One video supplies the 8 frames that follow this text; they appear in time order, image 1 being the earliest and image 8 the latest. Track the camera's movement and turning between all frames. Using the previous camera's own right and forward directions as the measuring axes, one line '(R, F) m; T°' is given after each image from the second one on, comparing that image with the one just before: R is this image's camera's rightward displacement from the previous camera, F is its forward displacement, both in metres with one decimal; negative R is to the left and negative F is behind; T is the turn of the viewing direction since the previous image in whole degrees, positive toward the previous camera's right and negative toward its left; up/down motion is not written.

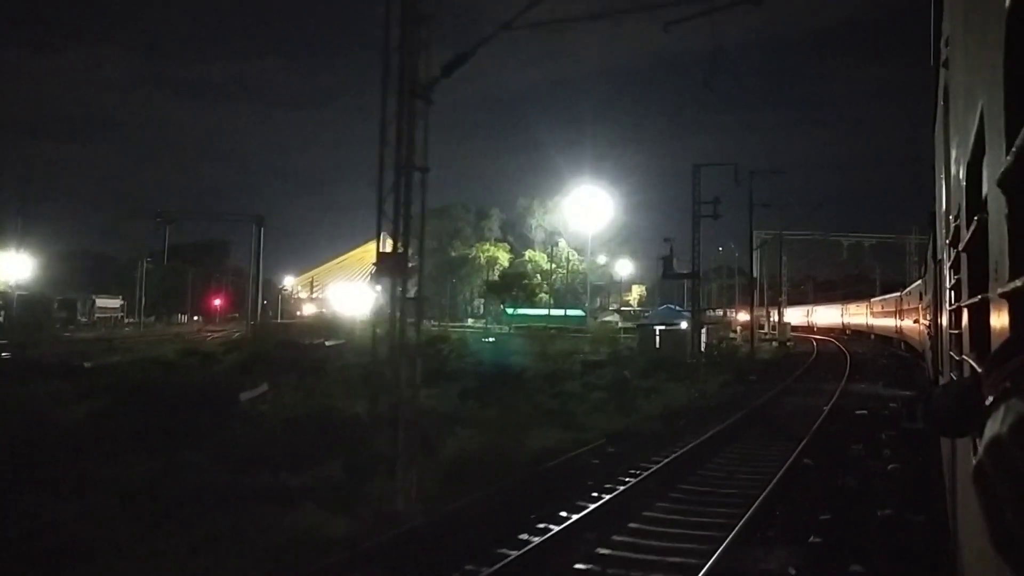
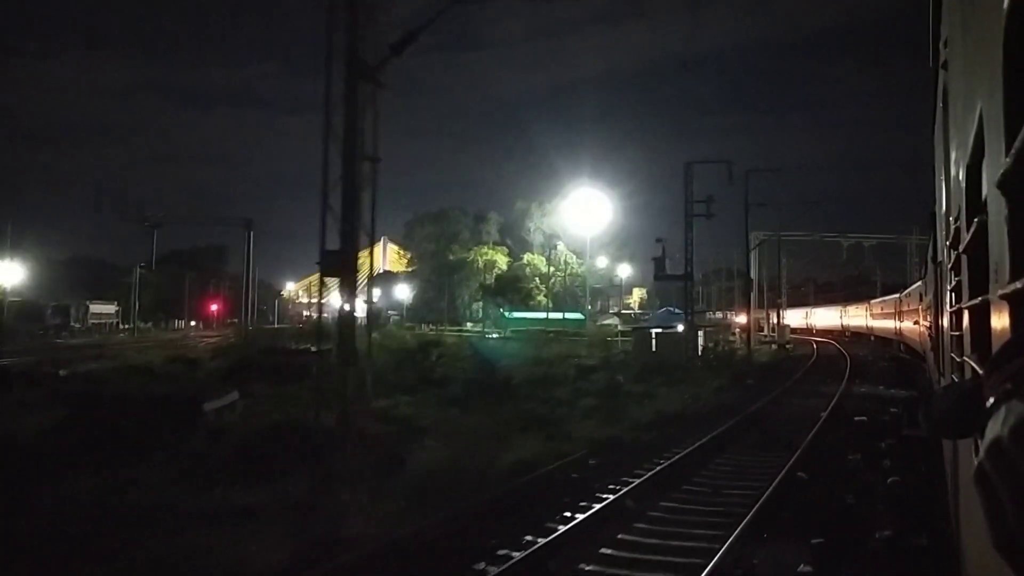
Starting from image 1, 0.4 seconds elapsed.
(+3.1, -1.3) m; -1°
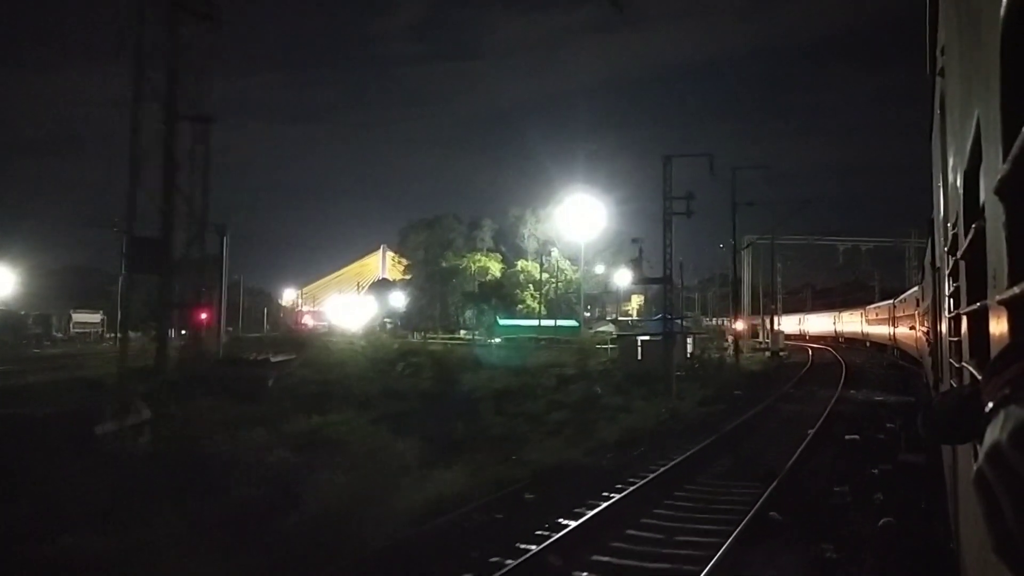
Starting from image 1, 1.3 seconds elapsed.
(-0.5, +1.2) m; +1°
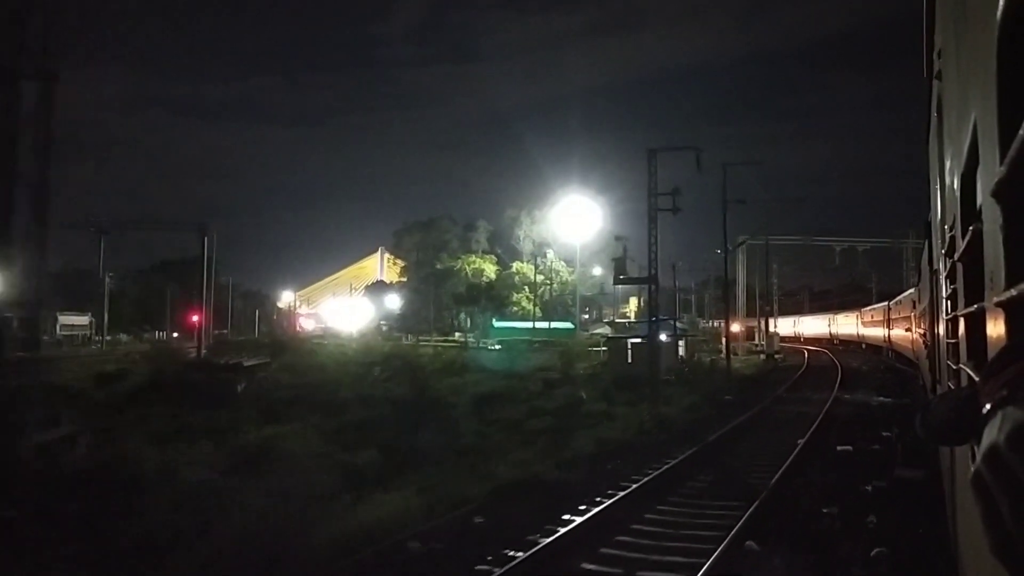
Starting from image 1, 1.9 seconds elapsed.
(-0.2, +0.8) m; 0°
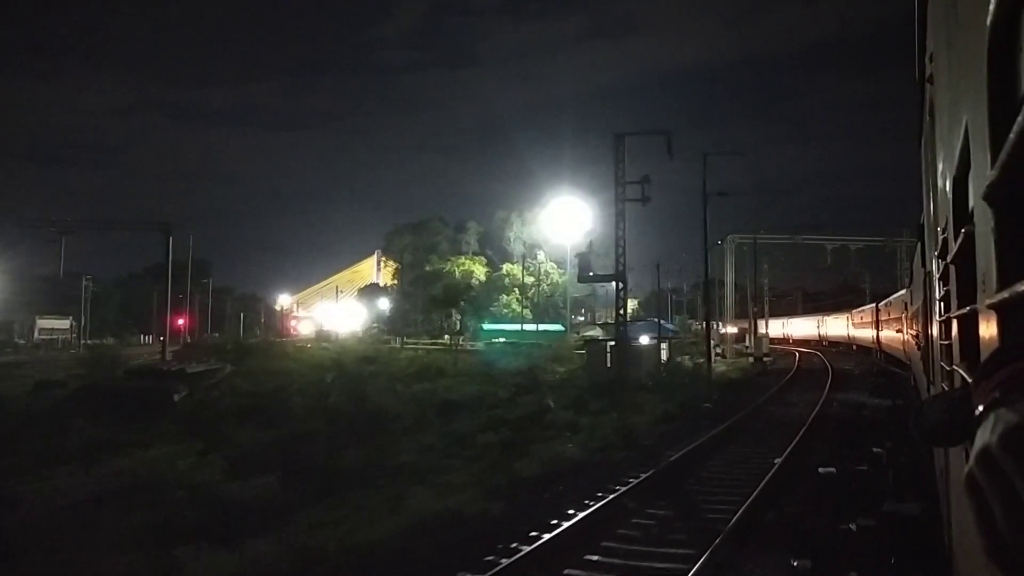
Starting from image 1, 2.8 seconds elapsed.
(-0.3, +0.4) m; +1°
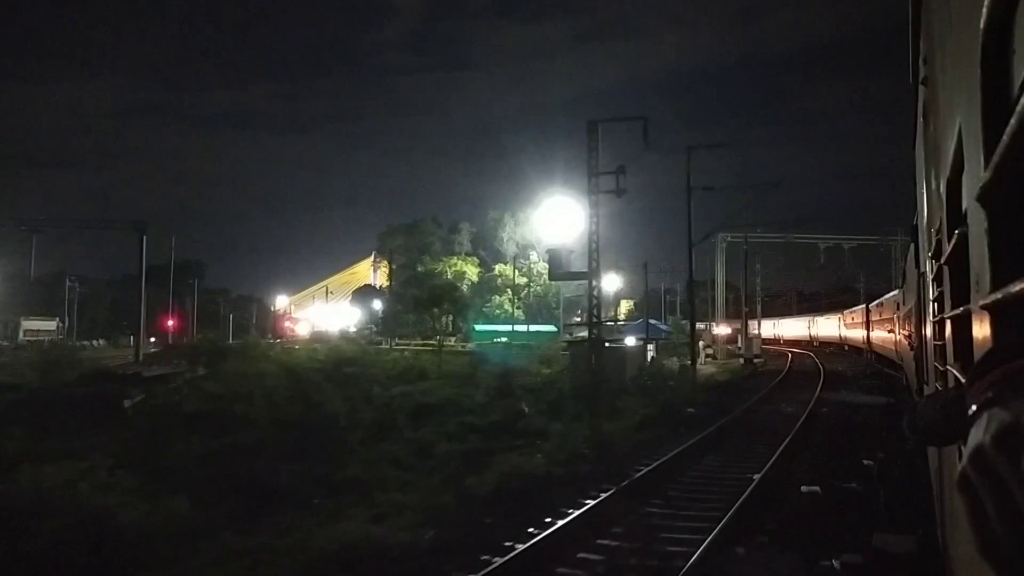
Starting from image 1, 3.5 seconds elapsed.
(+0.3, +0.8) m; 0°
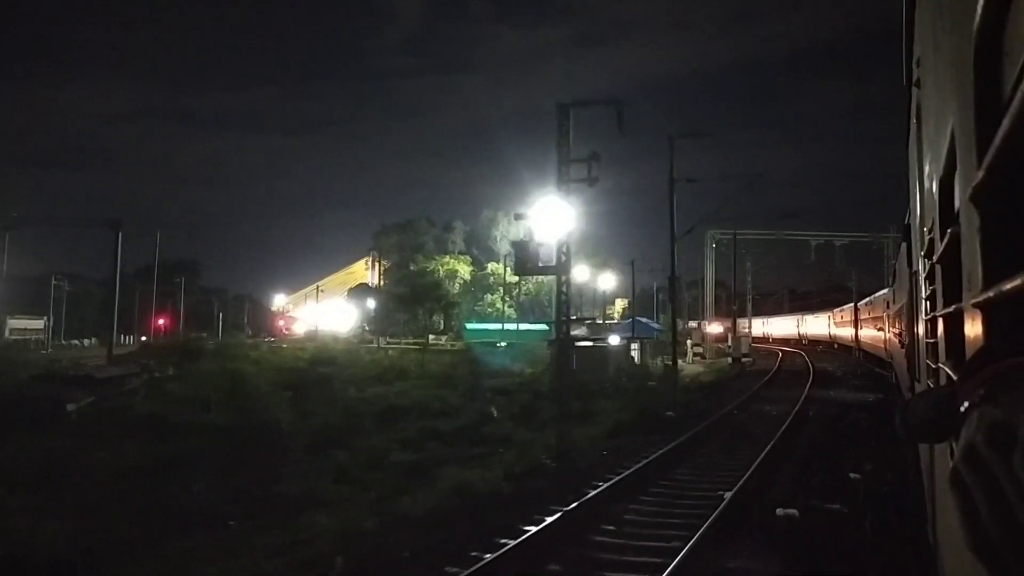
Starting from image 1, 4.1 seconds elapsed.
(-1.8, +2.7) m; +1°
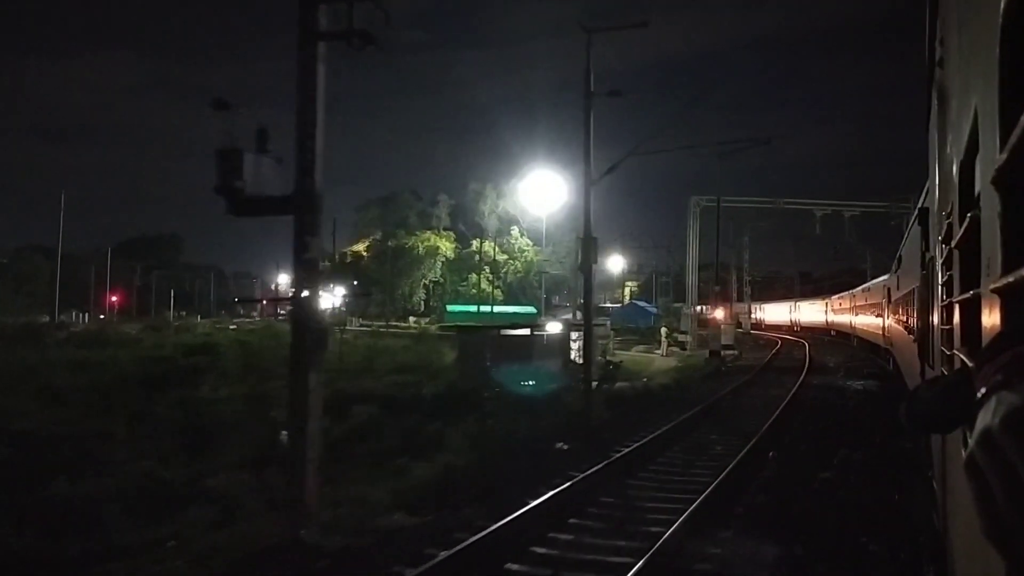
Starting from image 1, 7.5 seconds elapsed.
(+0.1, +0.2) m; 0°
